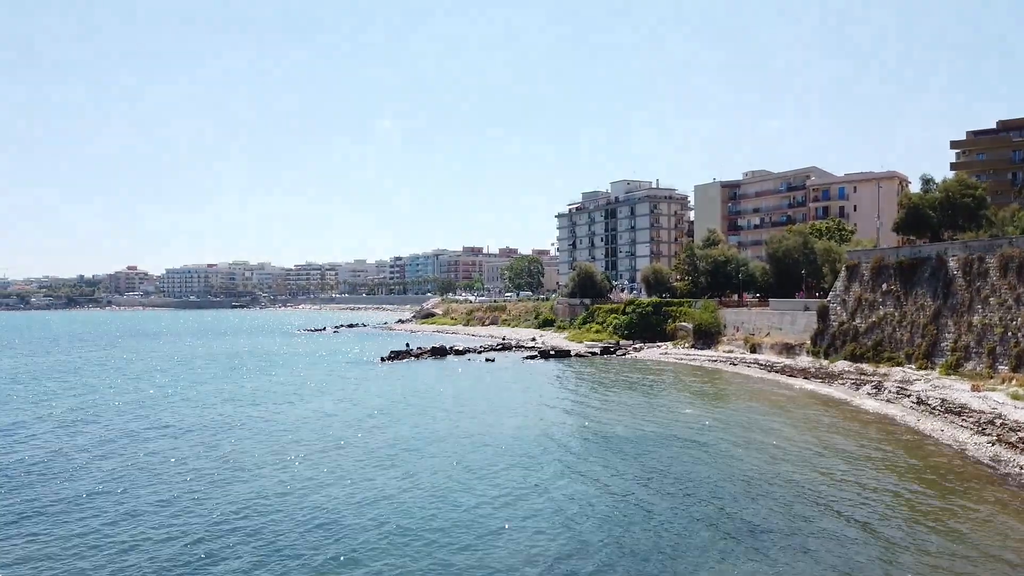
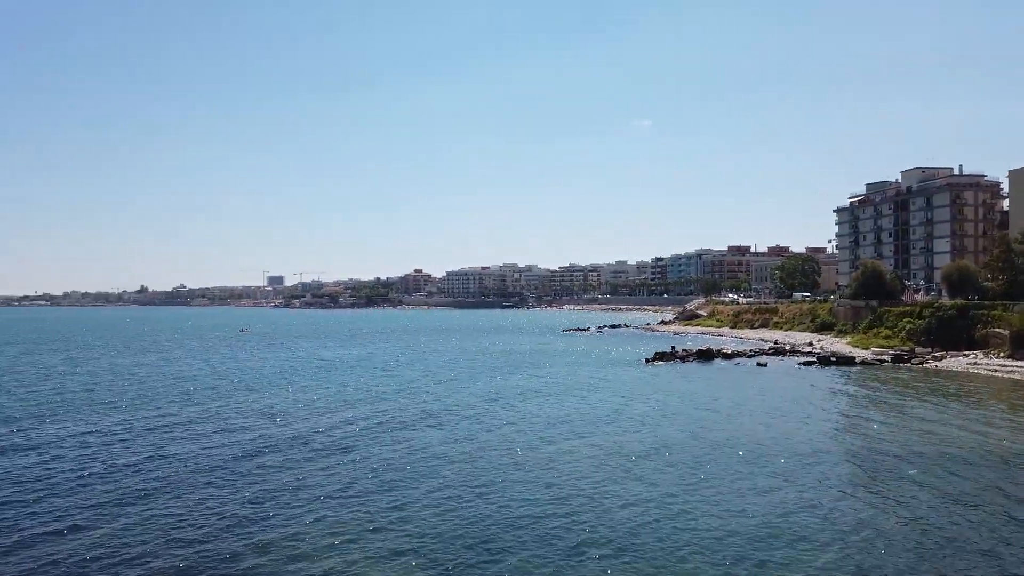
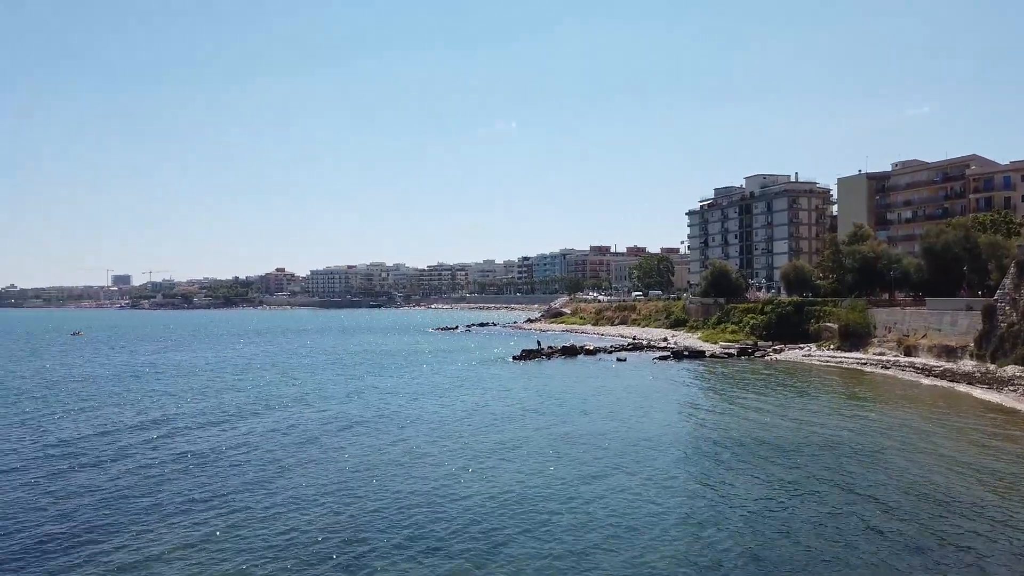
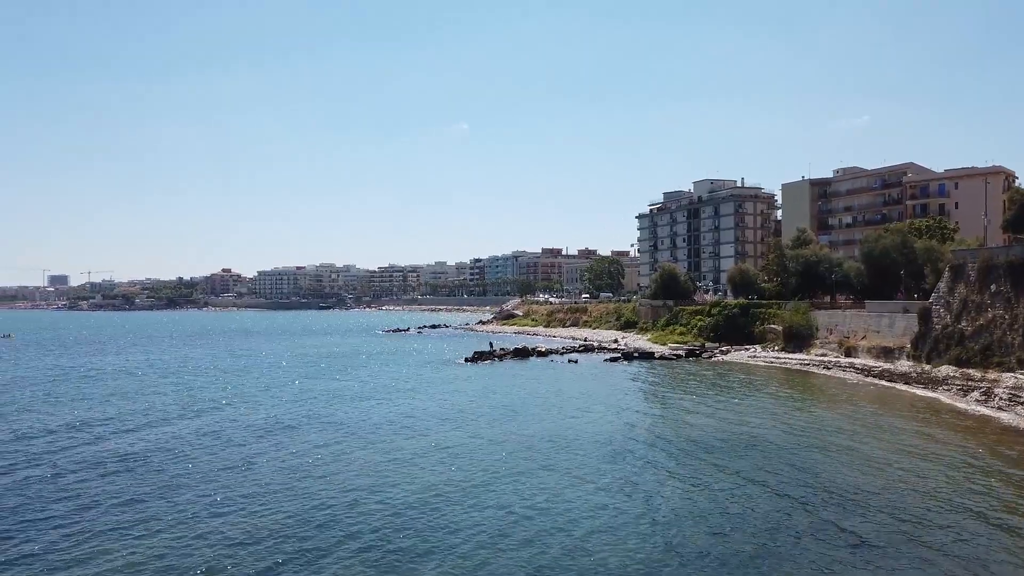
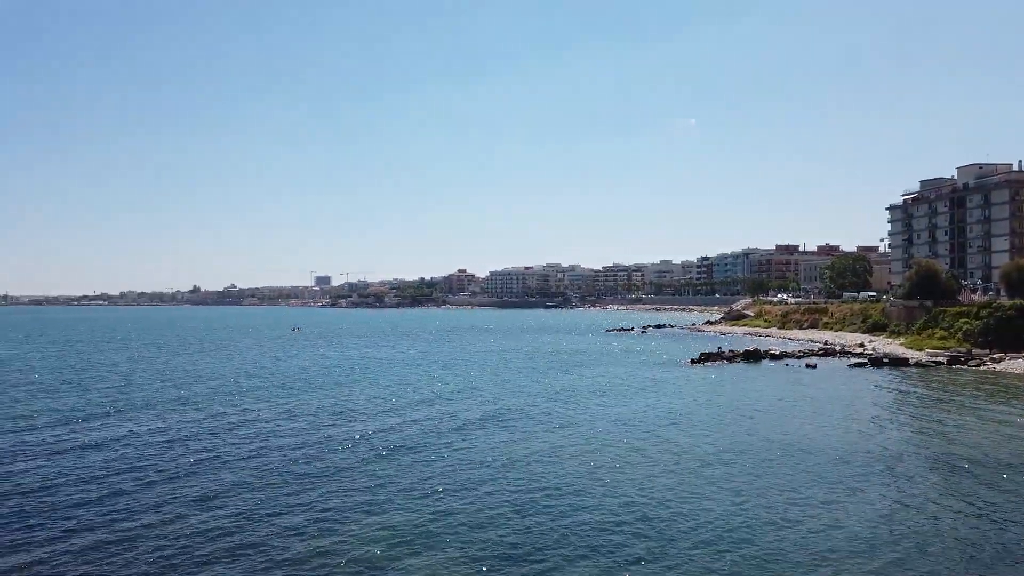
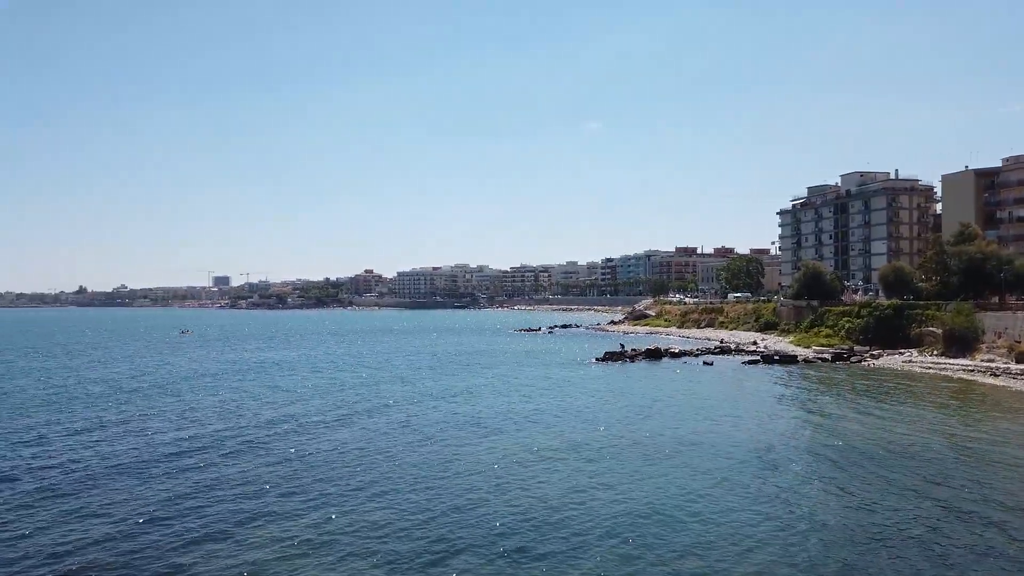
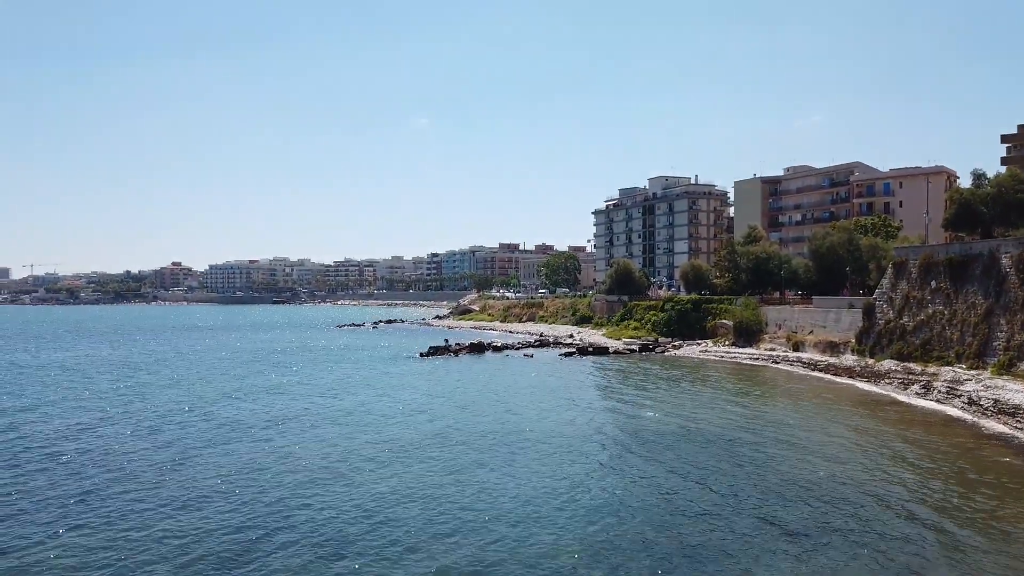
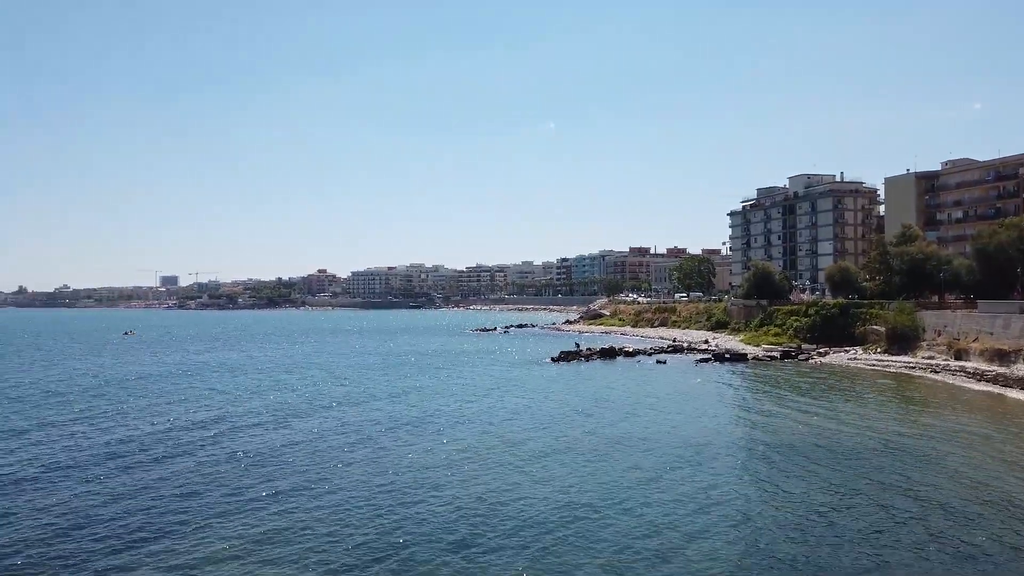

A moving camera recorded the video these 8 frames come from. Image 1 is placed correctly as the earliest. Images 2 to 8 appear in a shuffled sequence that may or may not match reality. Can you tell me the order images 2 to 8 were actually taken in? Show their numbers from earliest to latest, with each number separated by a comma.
7, 4, 3, 8, 6, 2, 5
